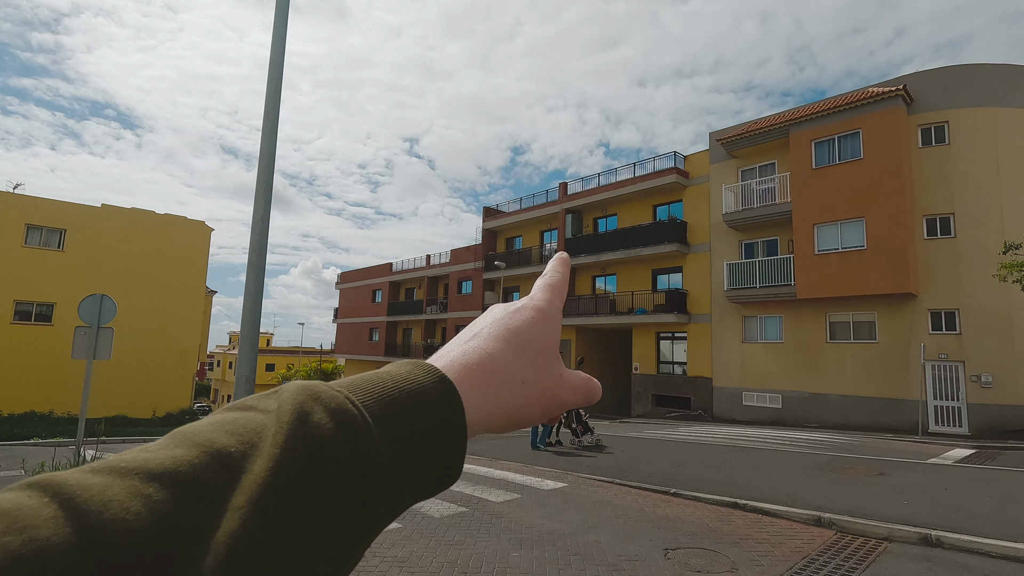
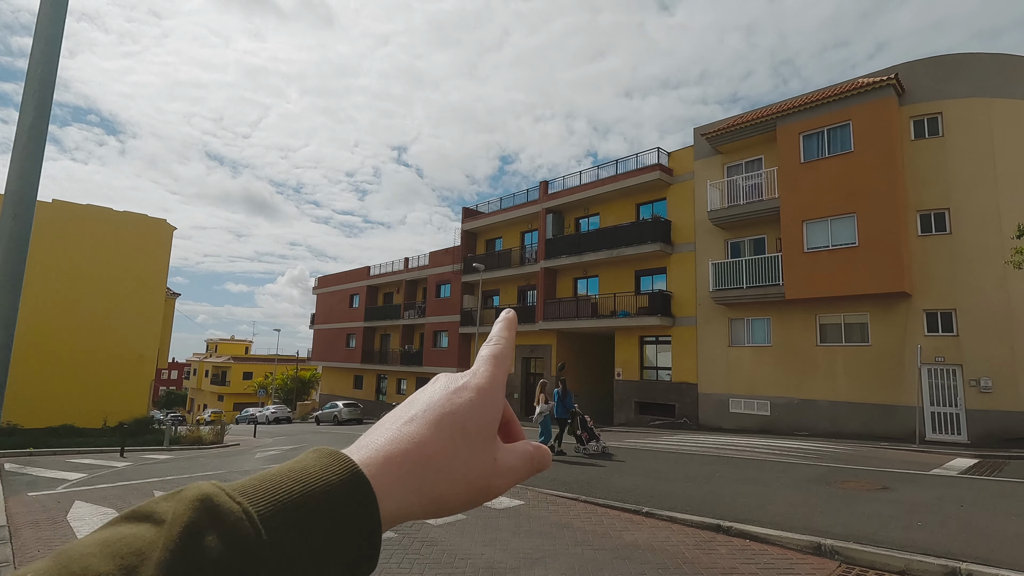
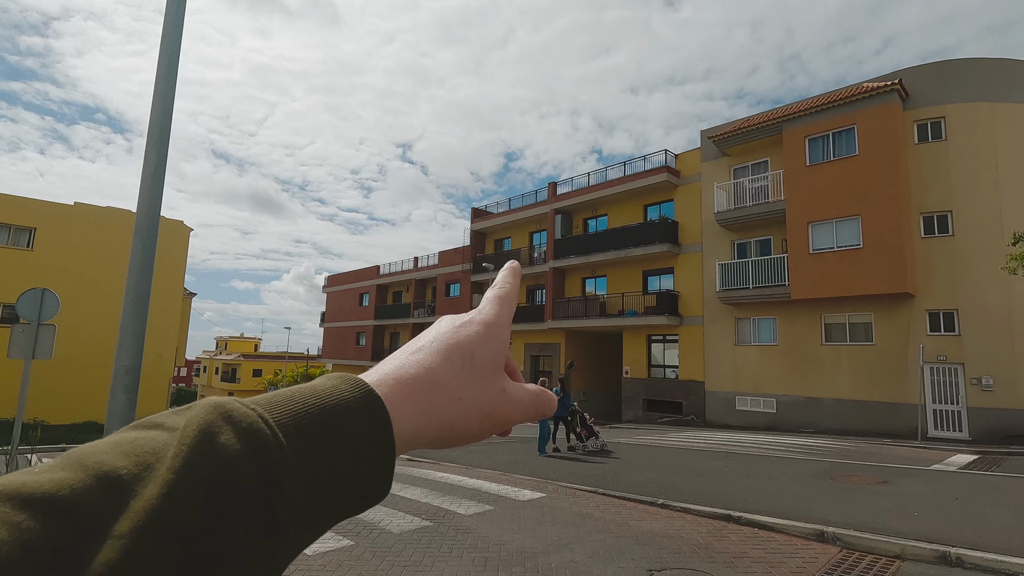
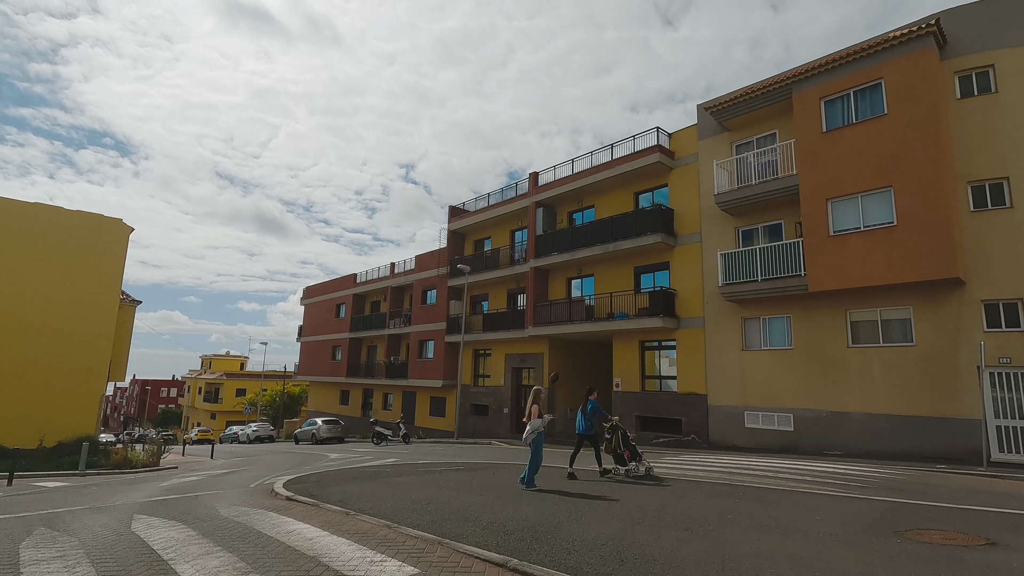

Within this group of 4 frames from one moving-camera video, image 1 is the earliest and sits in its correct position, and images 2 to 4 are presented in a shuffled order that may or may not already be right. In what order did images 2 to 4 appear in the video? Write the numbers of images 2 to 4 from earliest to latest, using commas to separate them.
3, 2, 4
